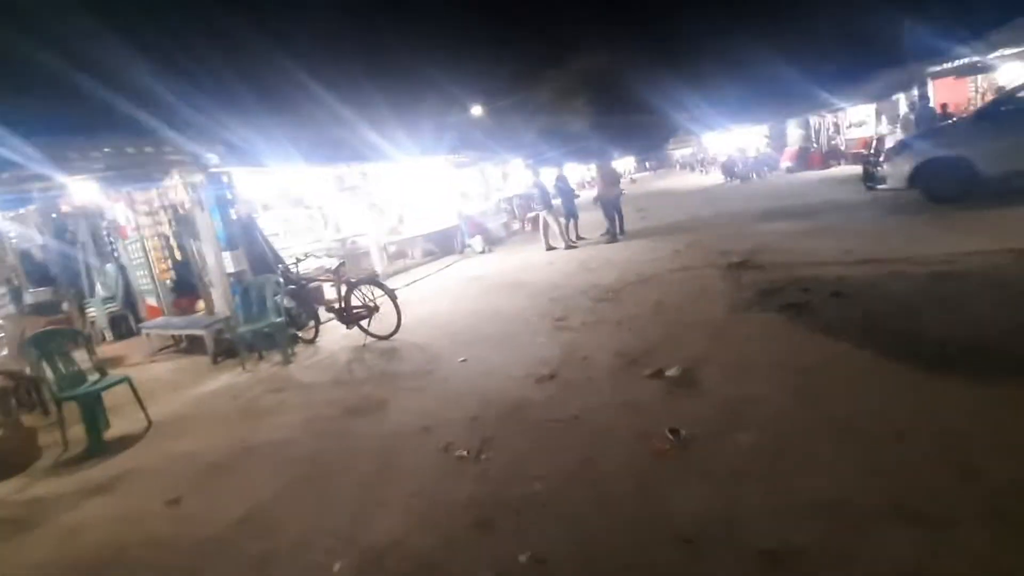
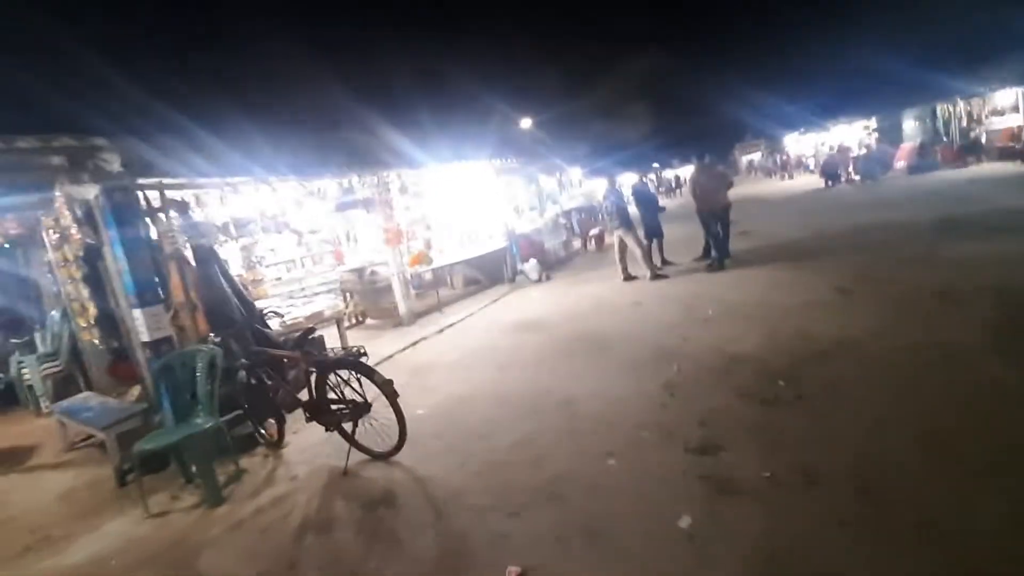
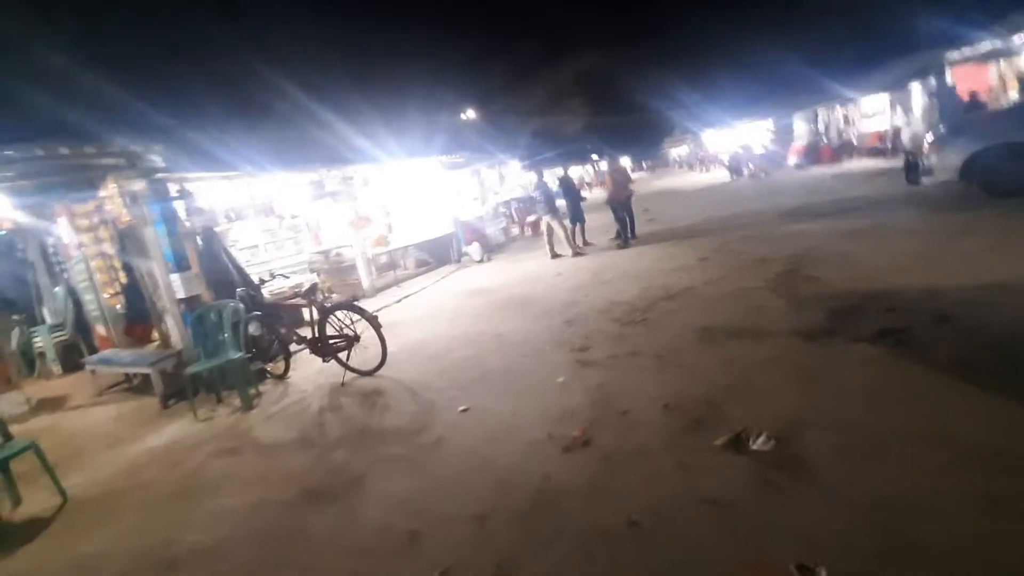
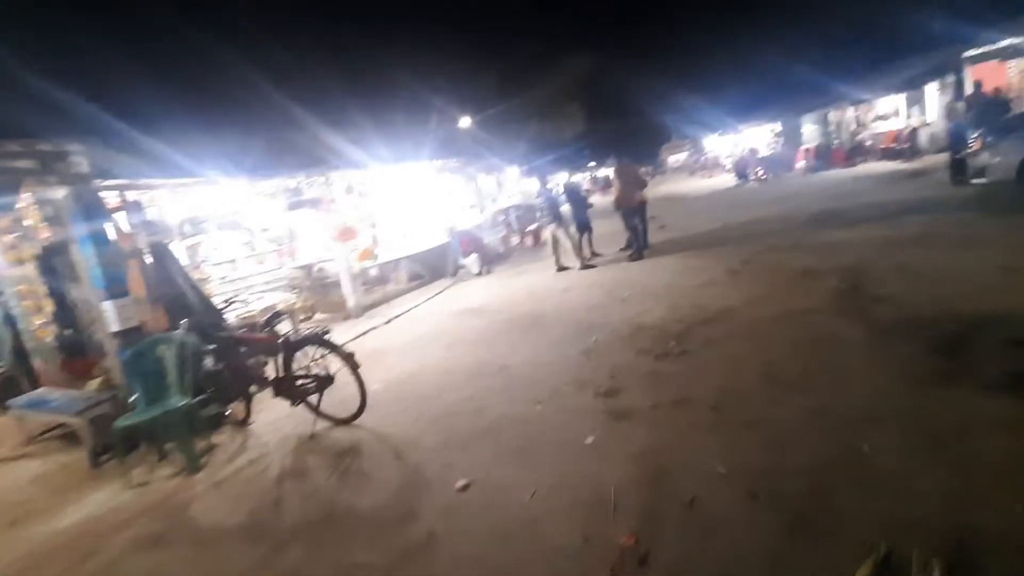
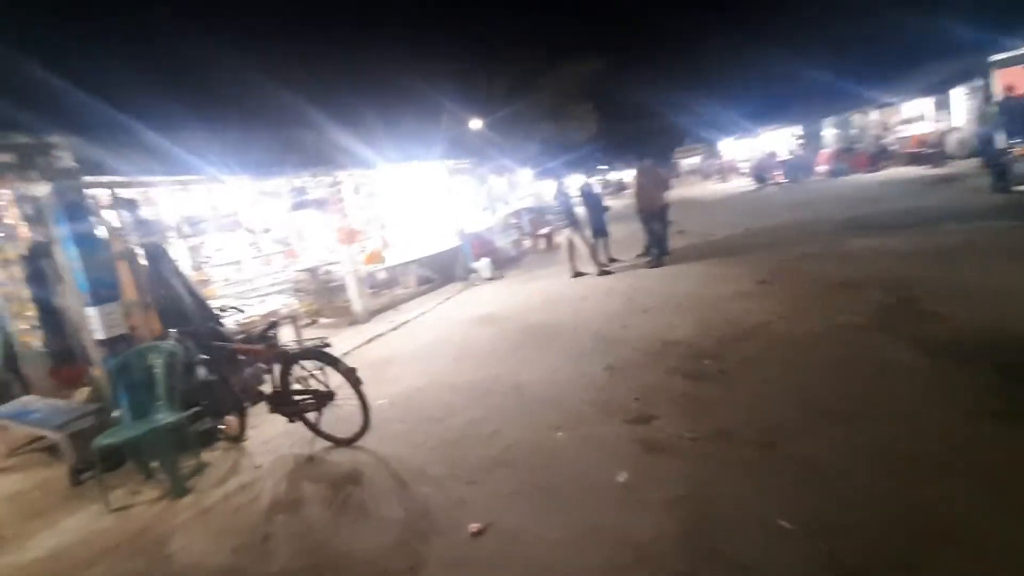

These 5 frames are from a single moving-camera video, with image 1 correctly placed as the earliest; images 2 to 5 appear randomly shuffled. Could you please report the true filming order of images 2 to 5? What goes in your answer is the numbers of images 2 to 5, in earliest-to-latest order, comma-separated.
3, 4, 5, 2
